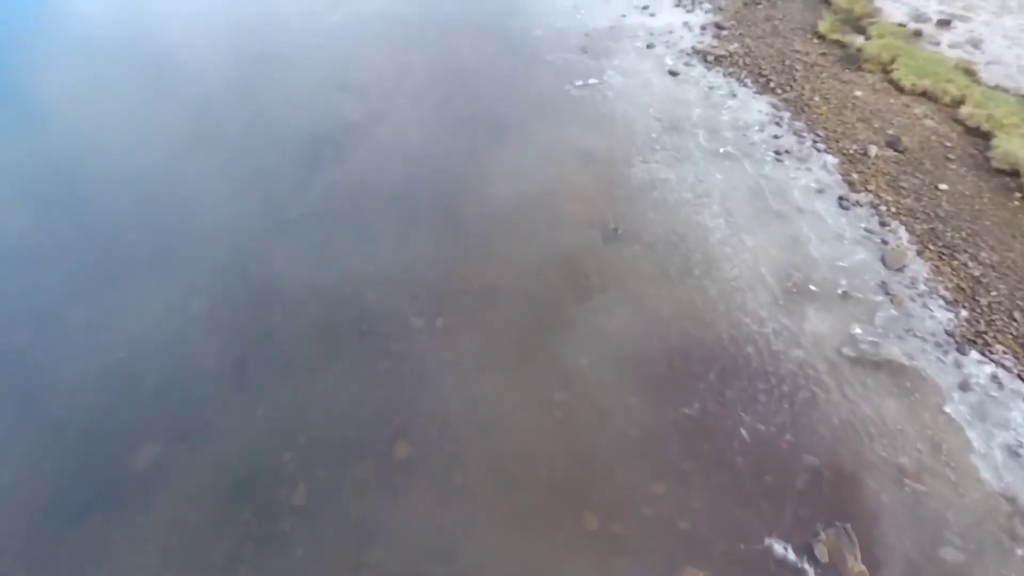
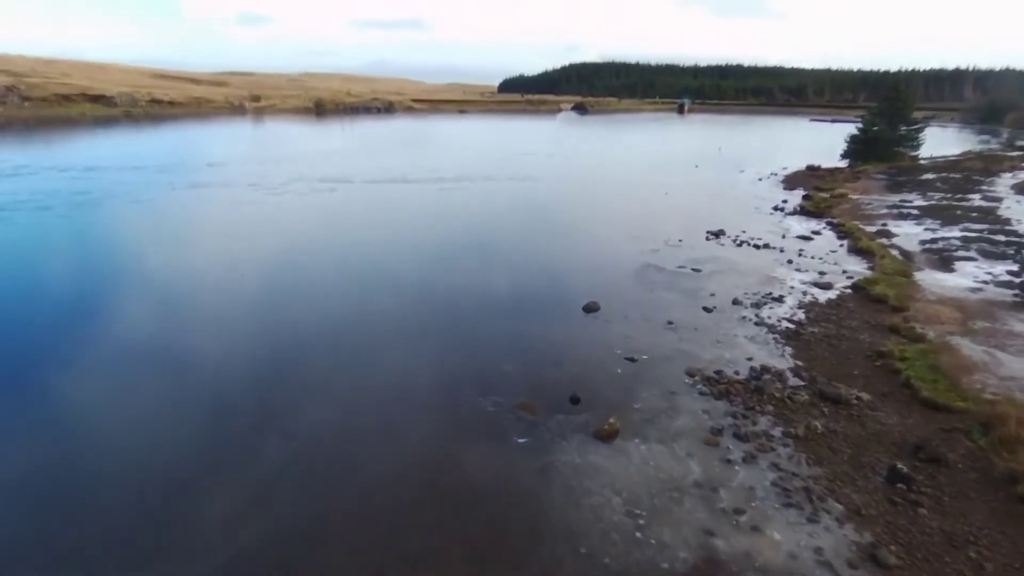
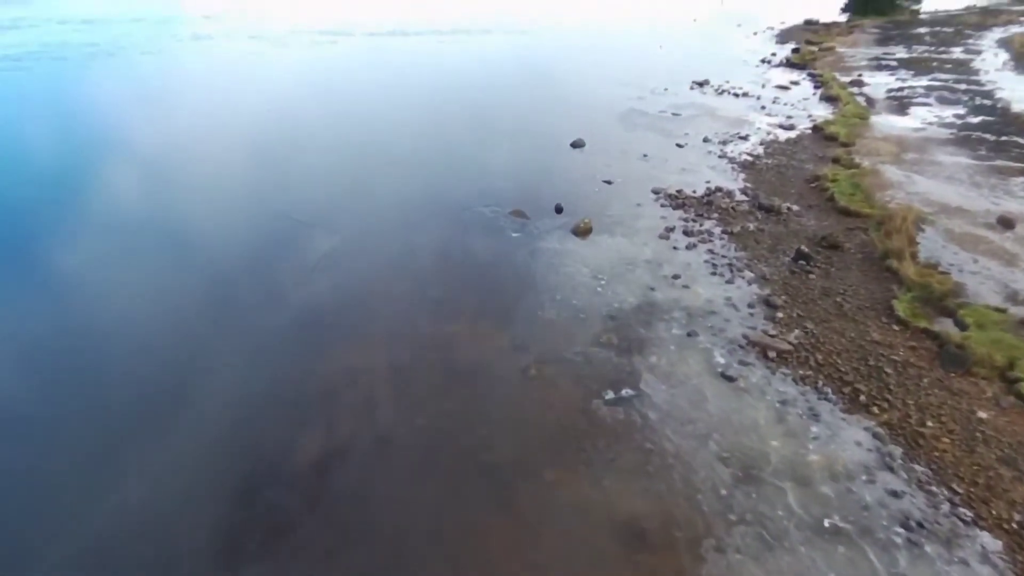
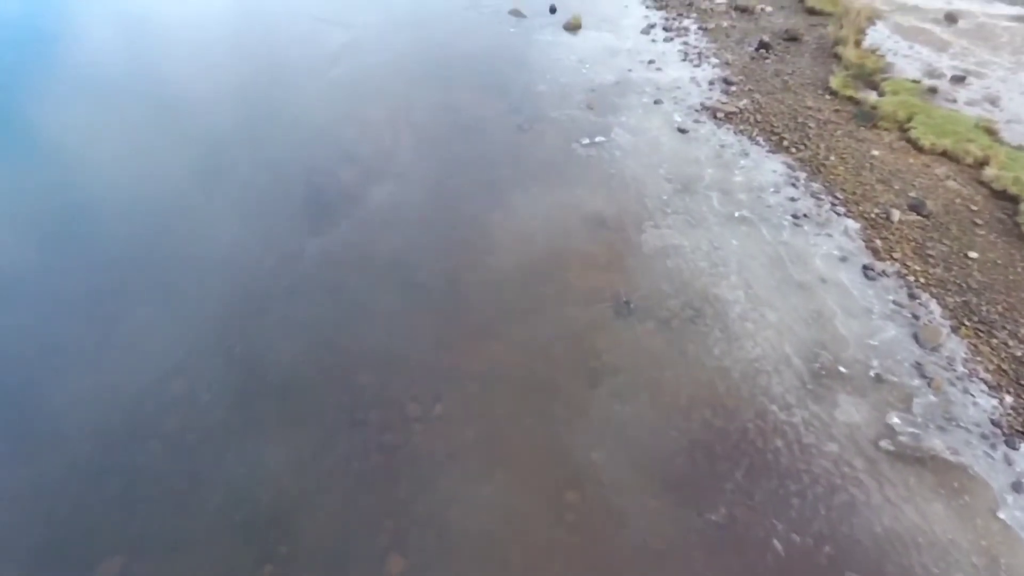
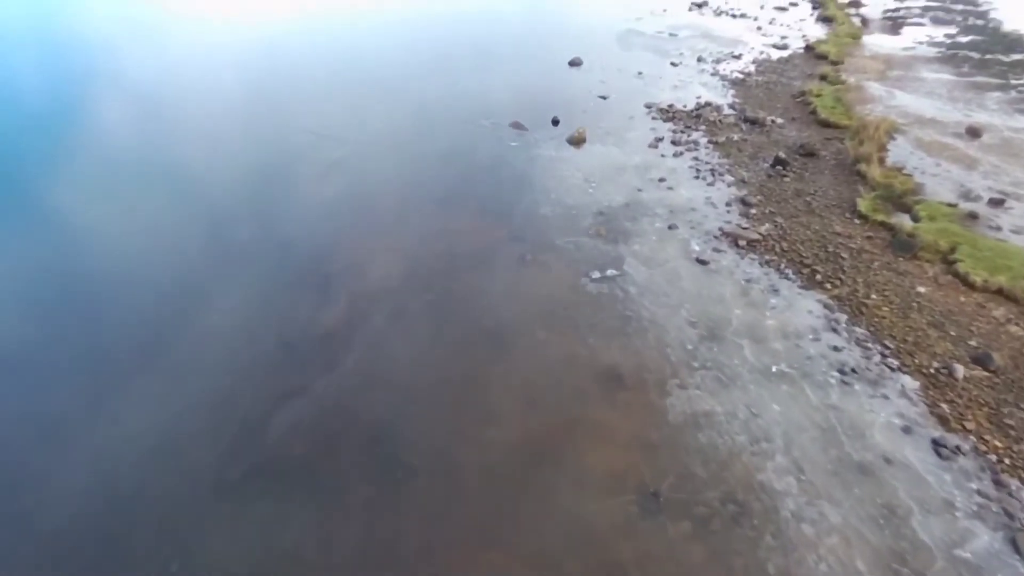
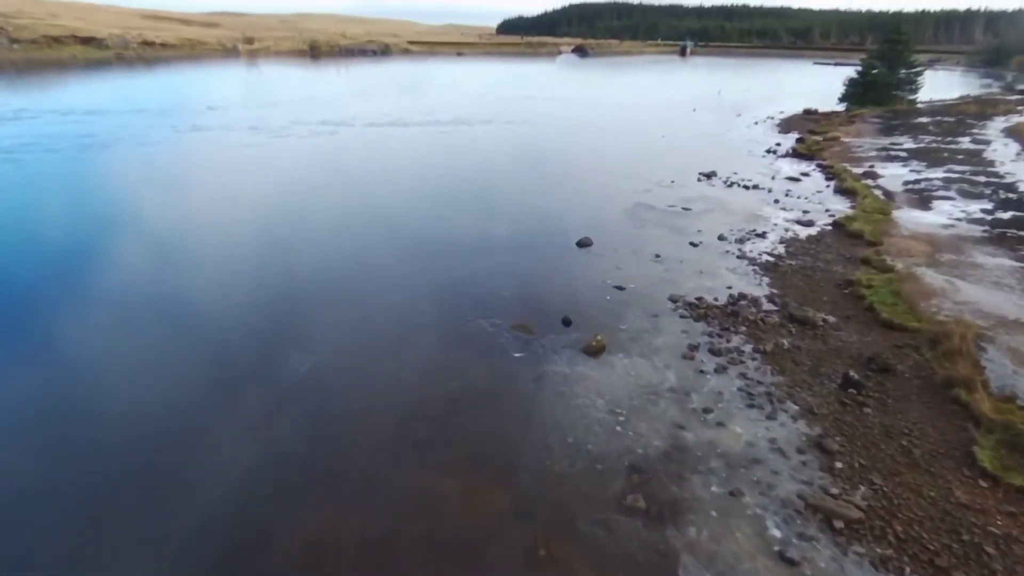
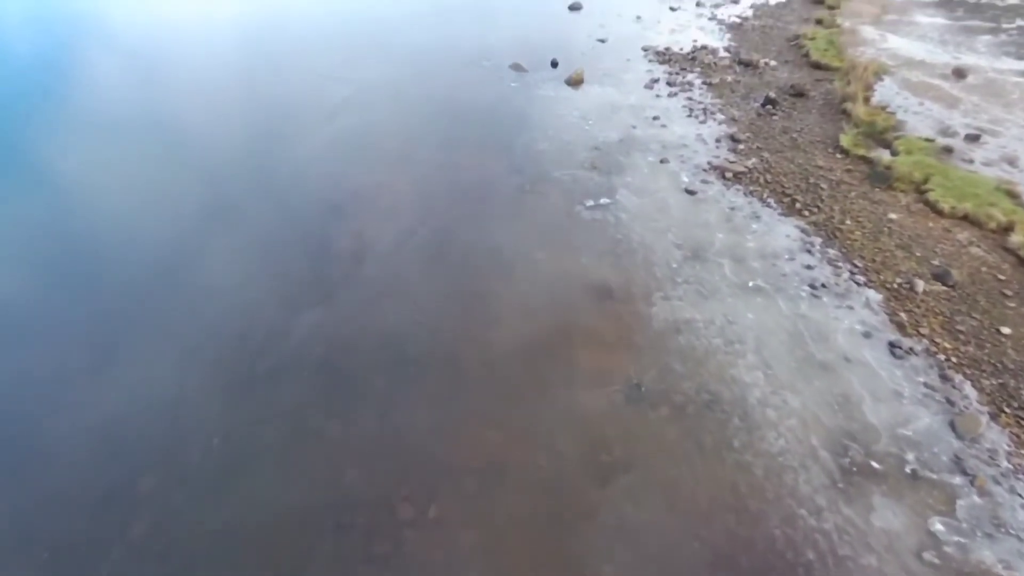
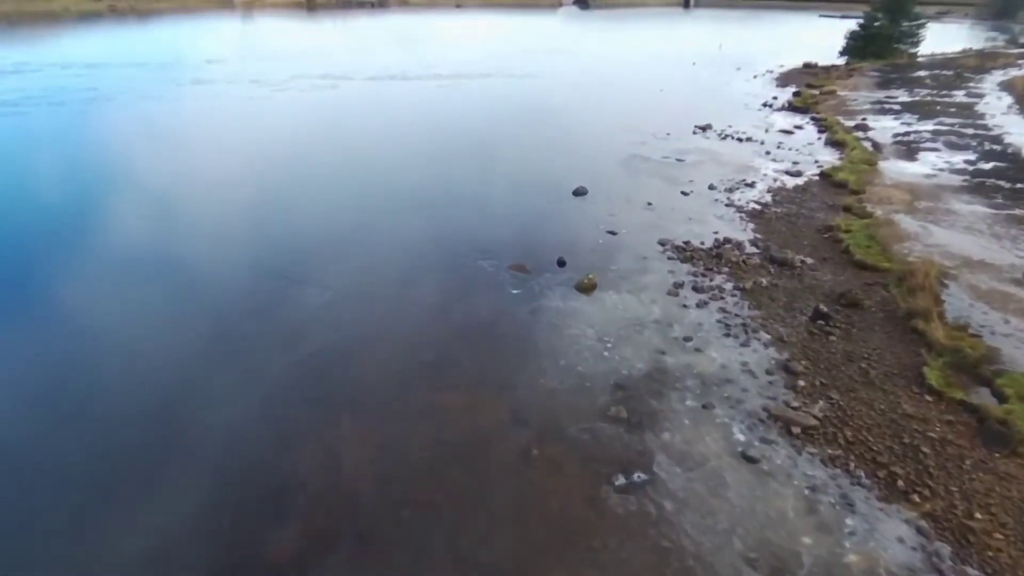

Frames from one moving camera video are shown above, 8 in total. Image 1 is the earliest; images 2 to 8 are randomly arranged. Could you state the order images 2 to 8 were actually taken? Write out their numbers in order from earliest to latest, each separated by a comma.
4, 7, 5, 3, 8, 6, 2
